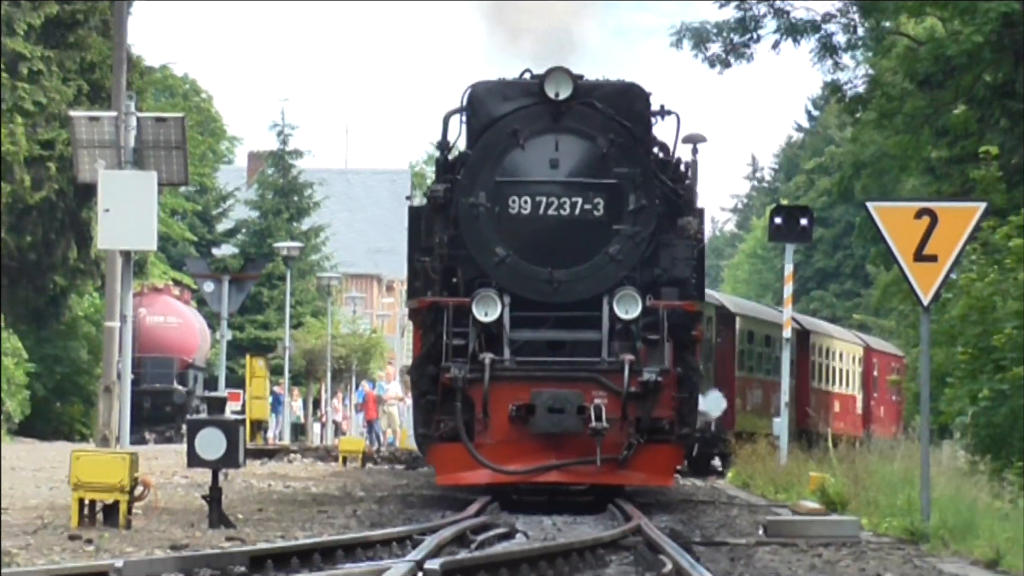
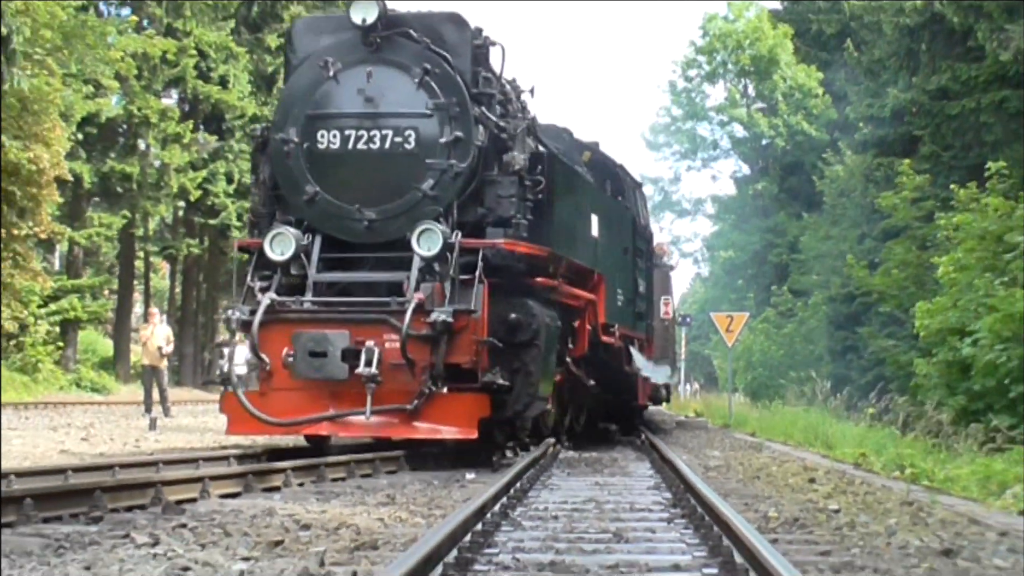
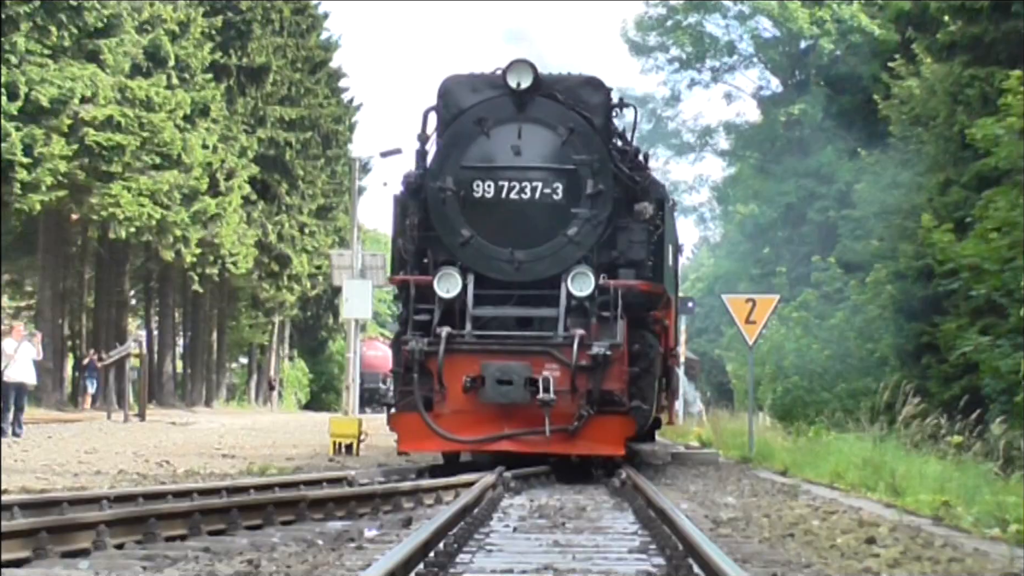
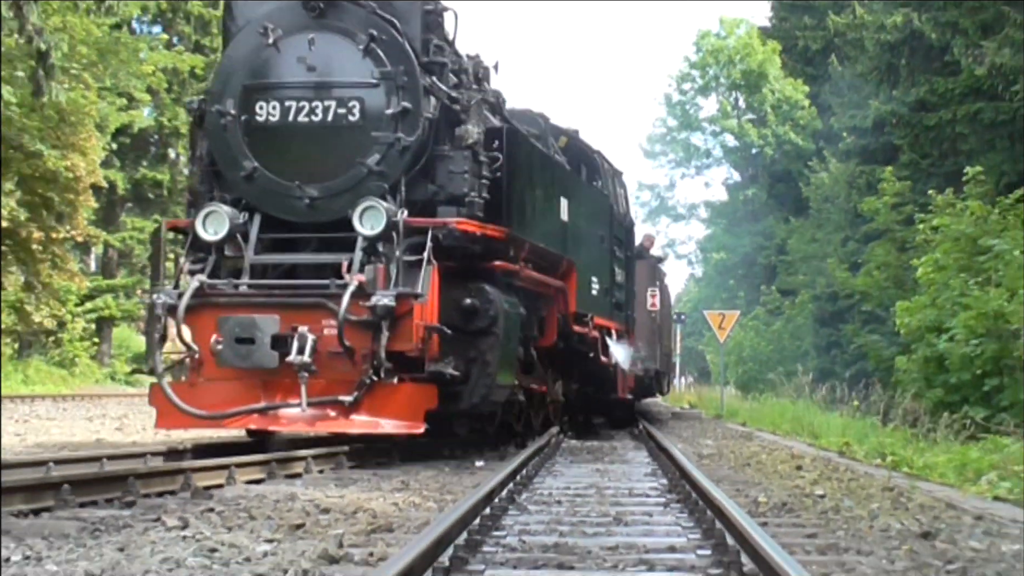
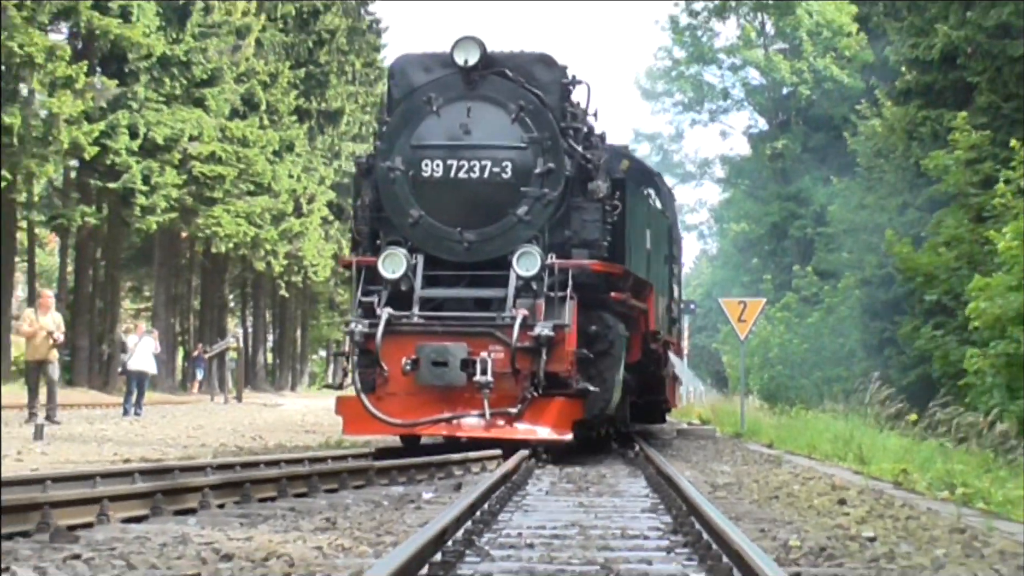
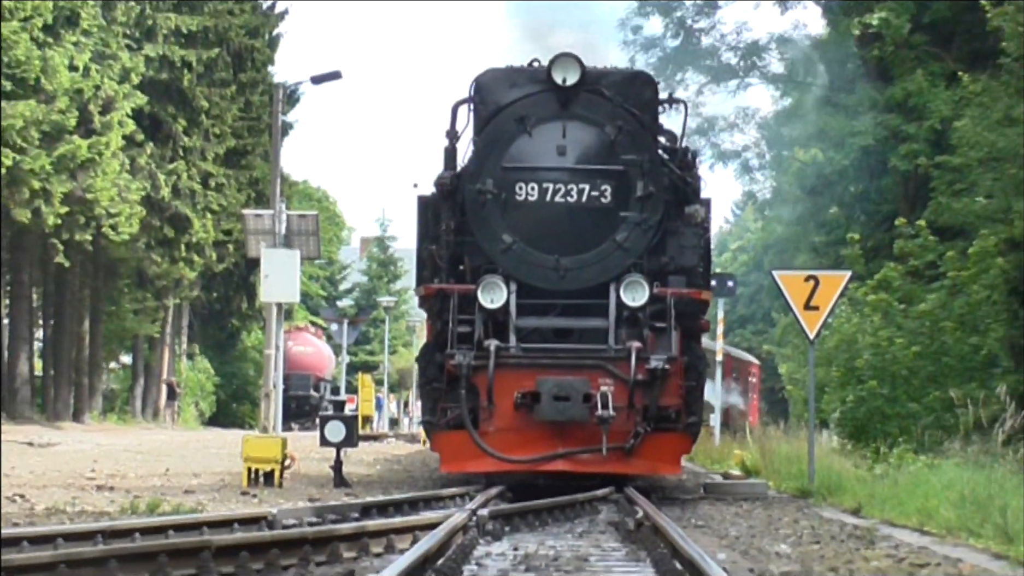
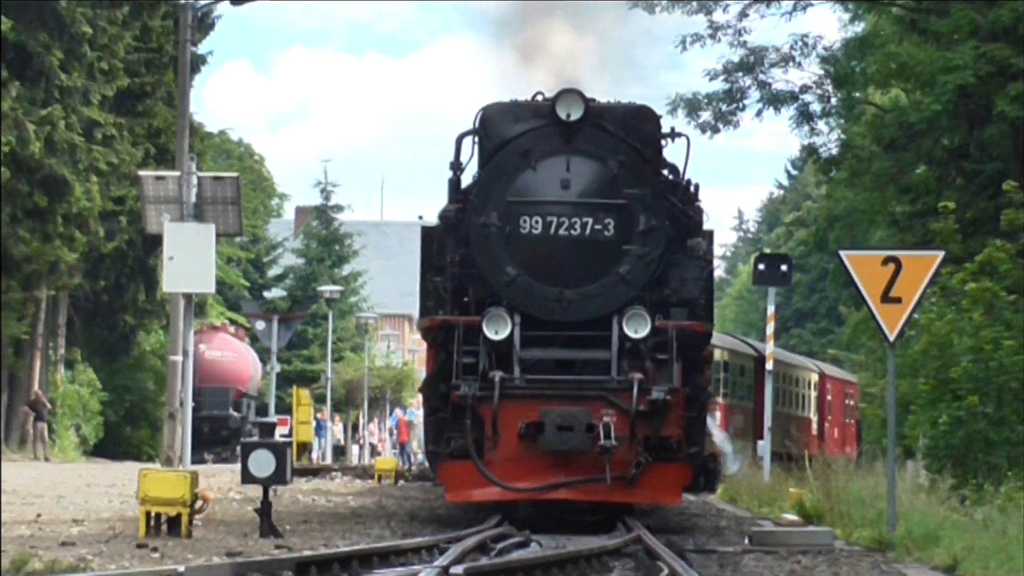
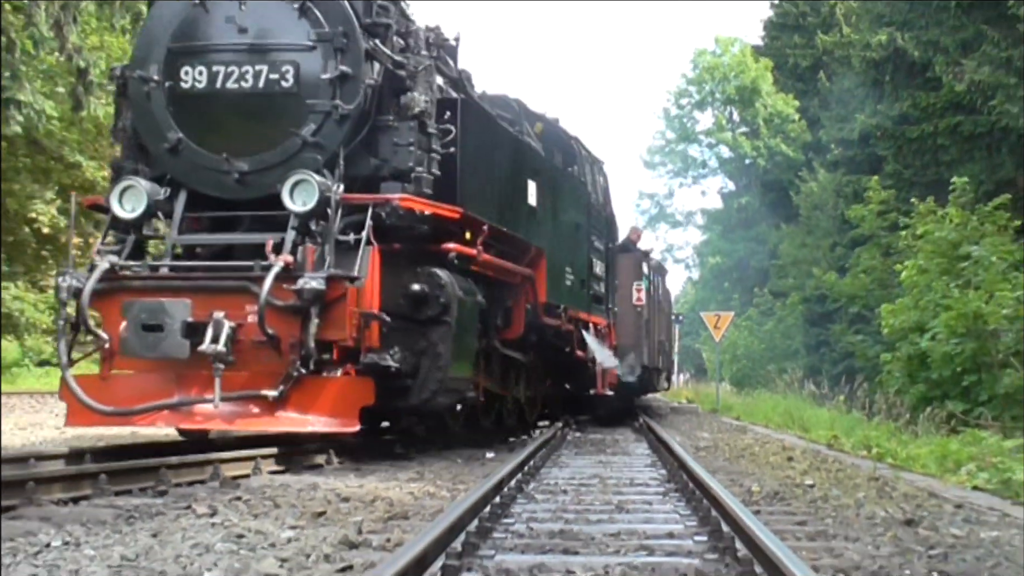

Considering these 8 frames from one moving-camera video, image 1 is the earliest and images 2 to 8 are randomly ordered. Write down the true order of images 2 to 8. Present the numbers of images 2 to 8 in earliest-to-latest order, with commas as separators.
7, 6, 3, 5, 2, 4, 8
